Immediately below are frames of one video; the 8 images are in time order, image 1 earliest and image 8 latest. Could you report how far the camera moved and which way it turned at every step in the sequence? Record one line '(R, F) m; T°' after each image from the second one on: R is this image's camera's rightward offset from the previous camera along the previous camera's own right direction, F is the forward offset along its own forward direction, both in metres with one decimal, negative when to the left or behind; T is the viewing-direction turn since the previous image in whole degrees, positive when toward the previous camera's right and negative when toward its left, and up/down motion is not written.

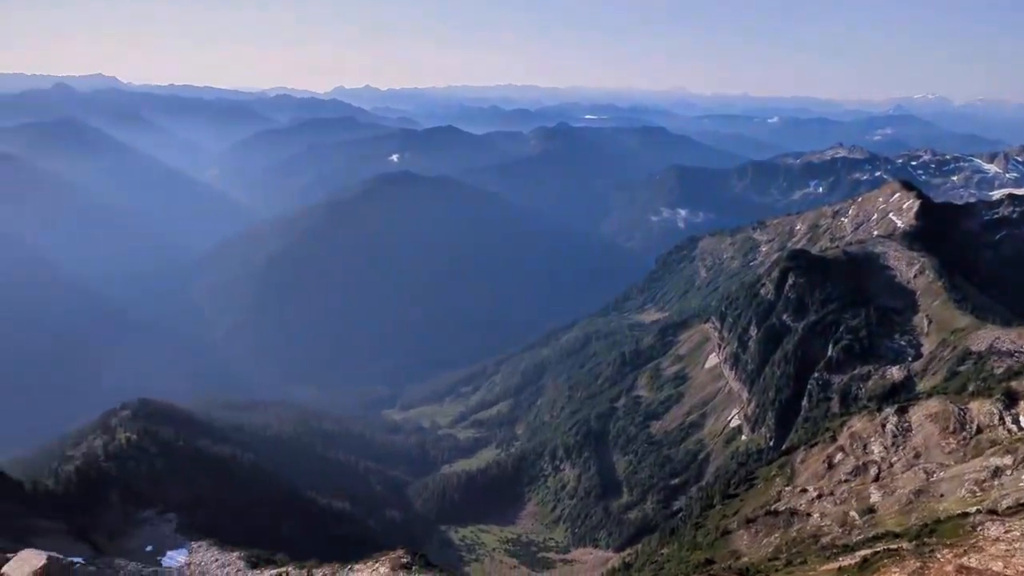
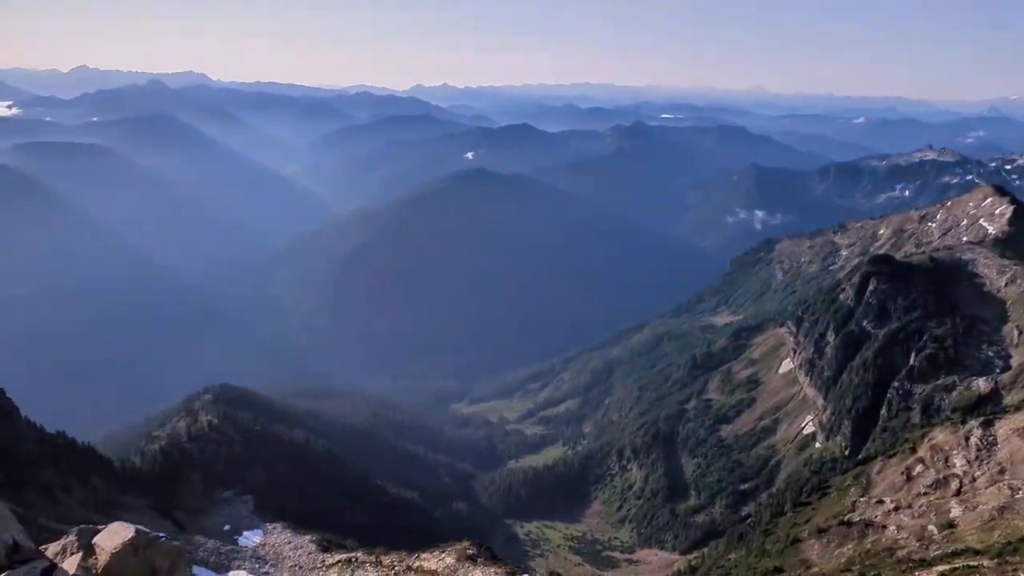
(-1.7, -0.3) m; -4°
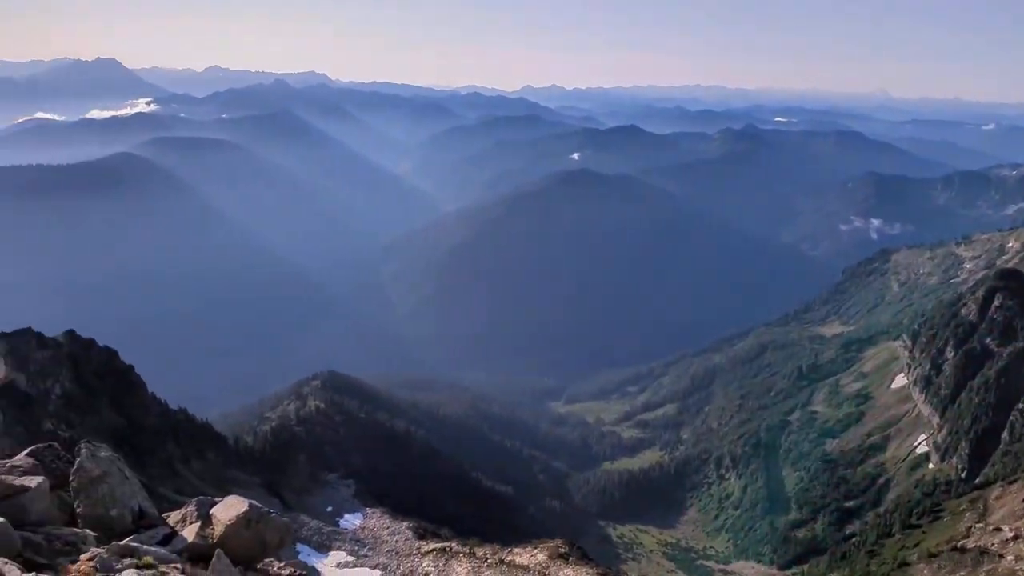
(-2.3, -0.6) m; -6°
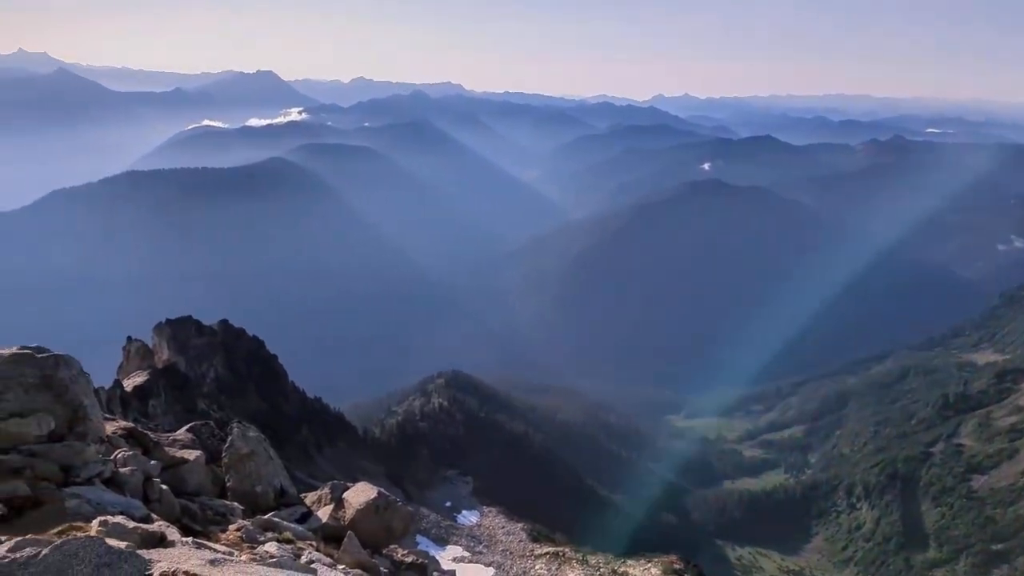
(-0.6, -0.7) m; -9°
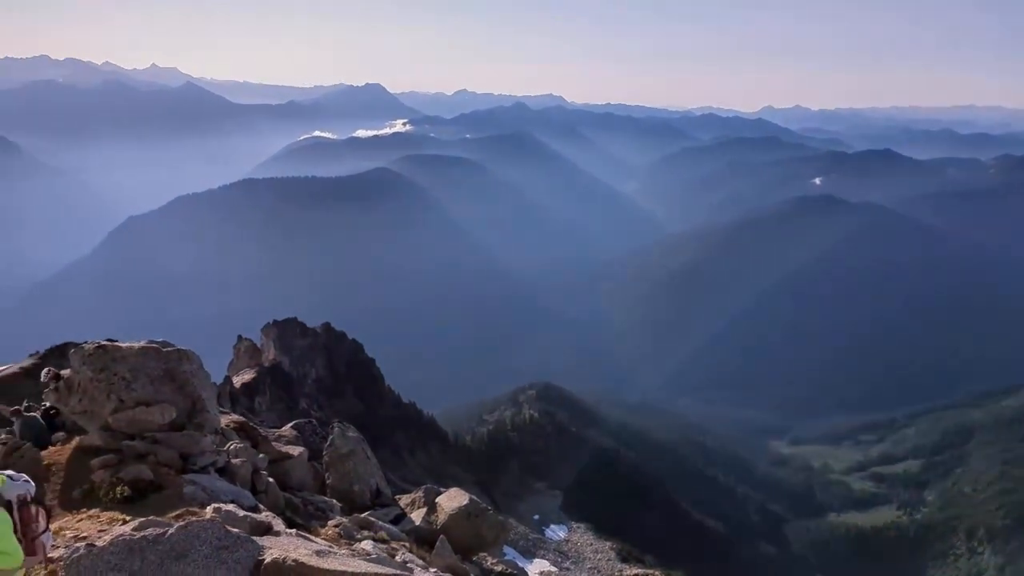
(-1.0, +0.2) m; -7°
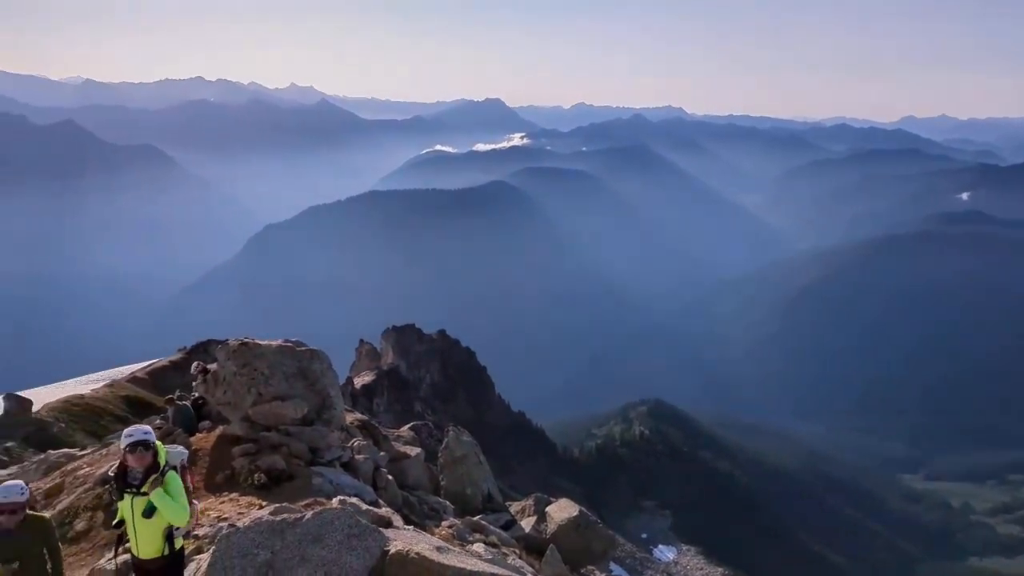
(-0.7, -0.4) m; -8°
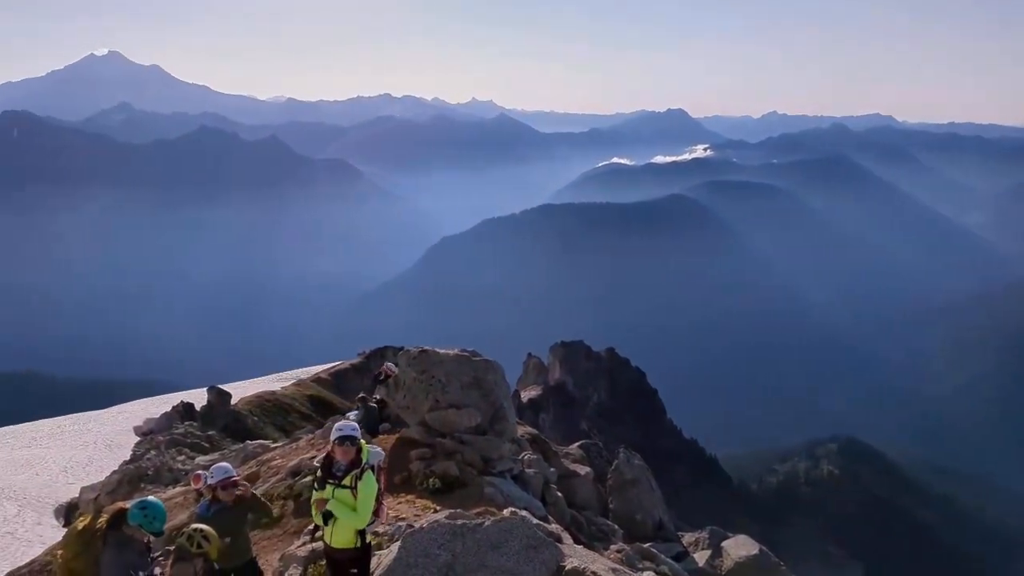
(-1.6, +1.4) m; -12°
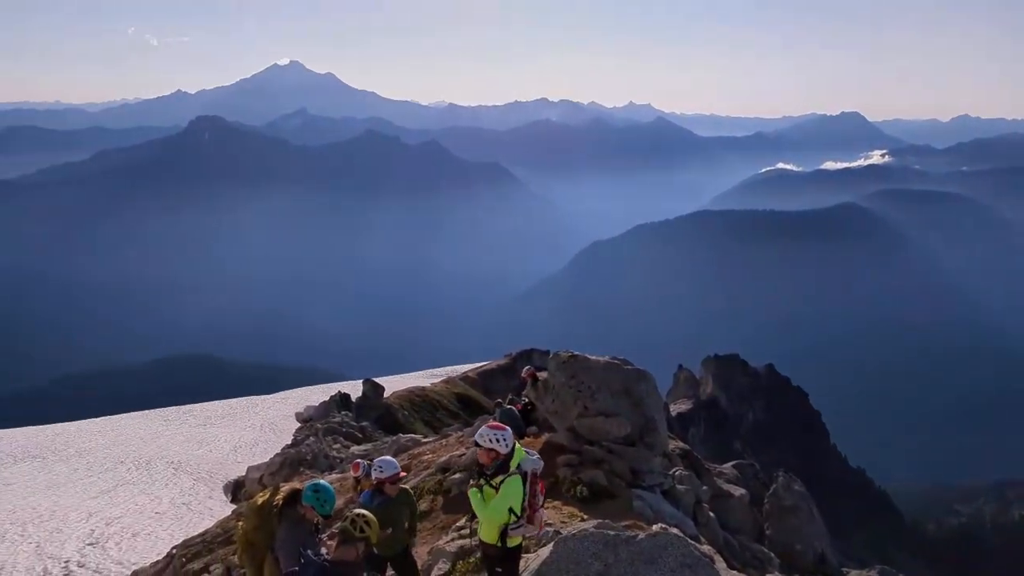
(-0.8, +0.9) m; -11°
